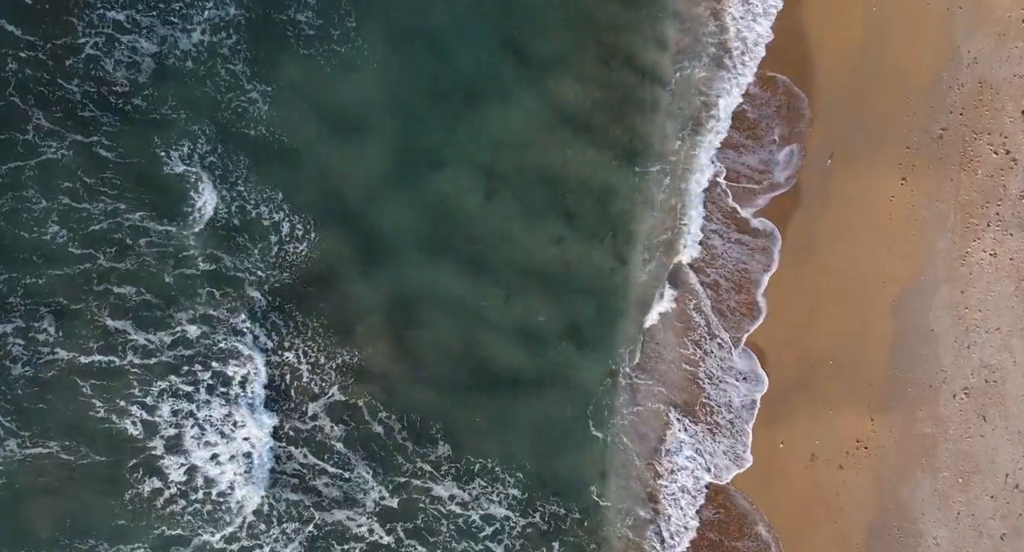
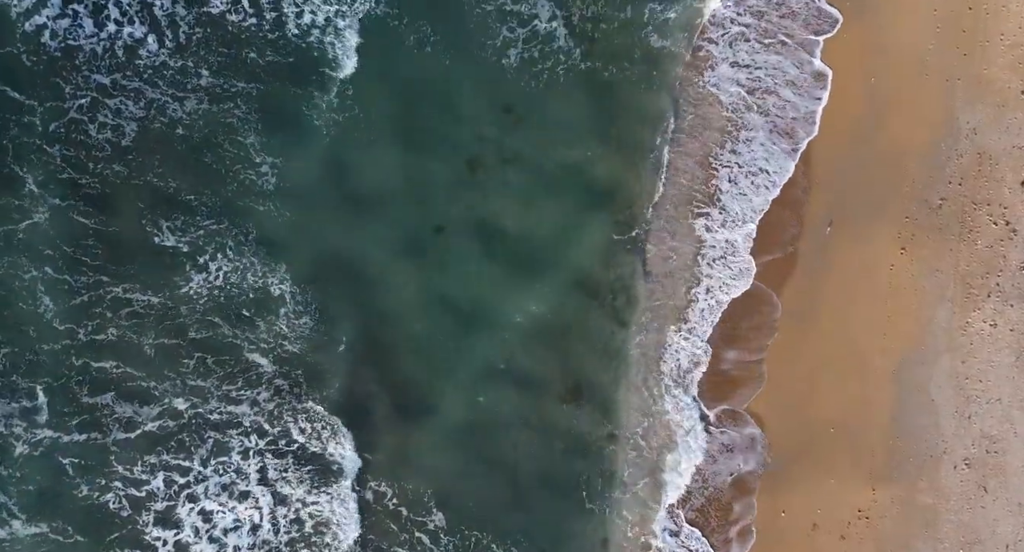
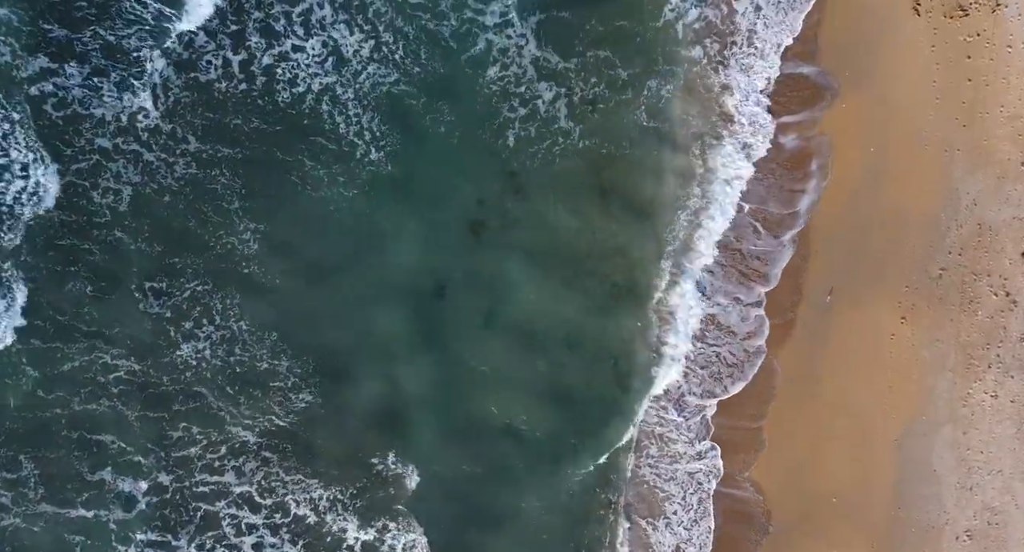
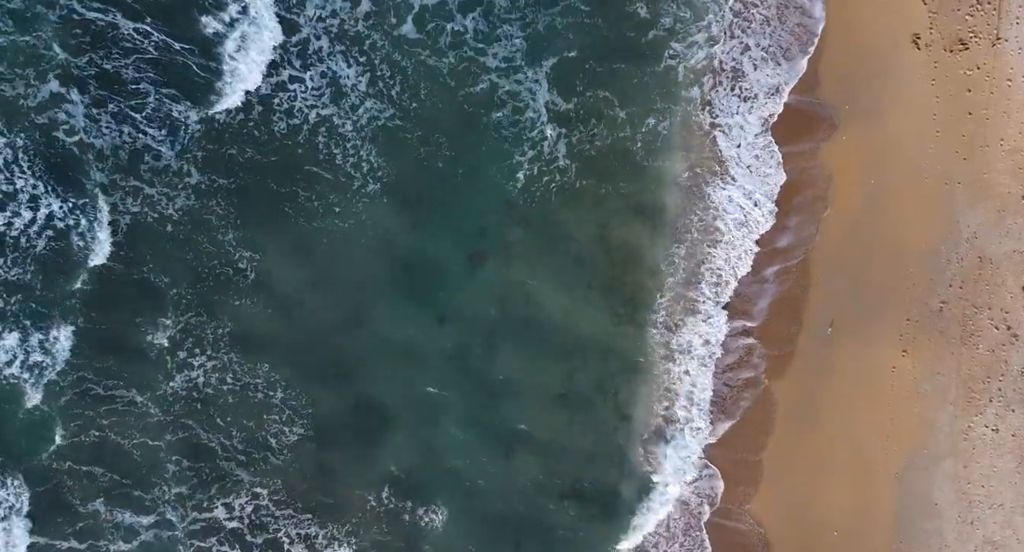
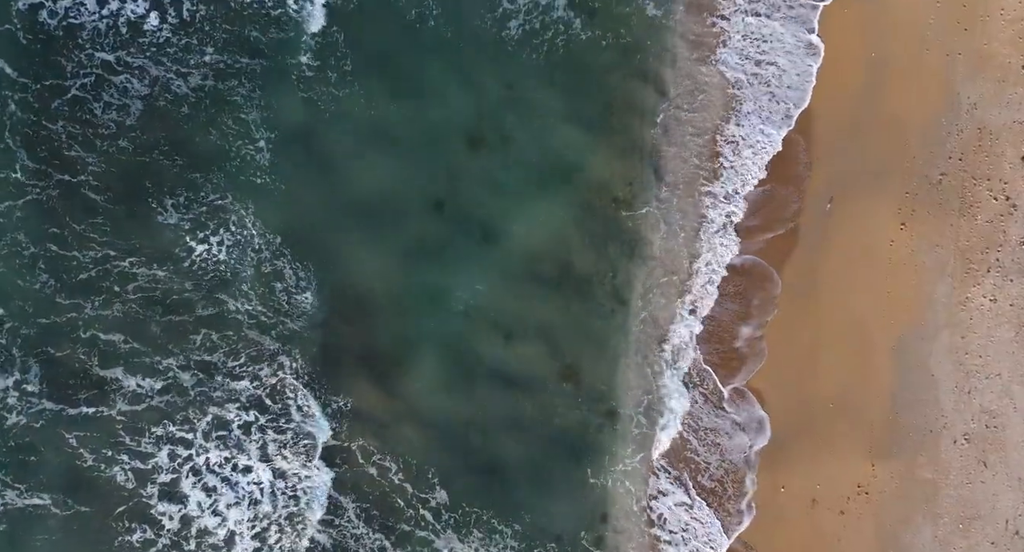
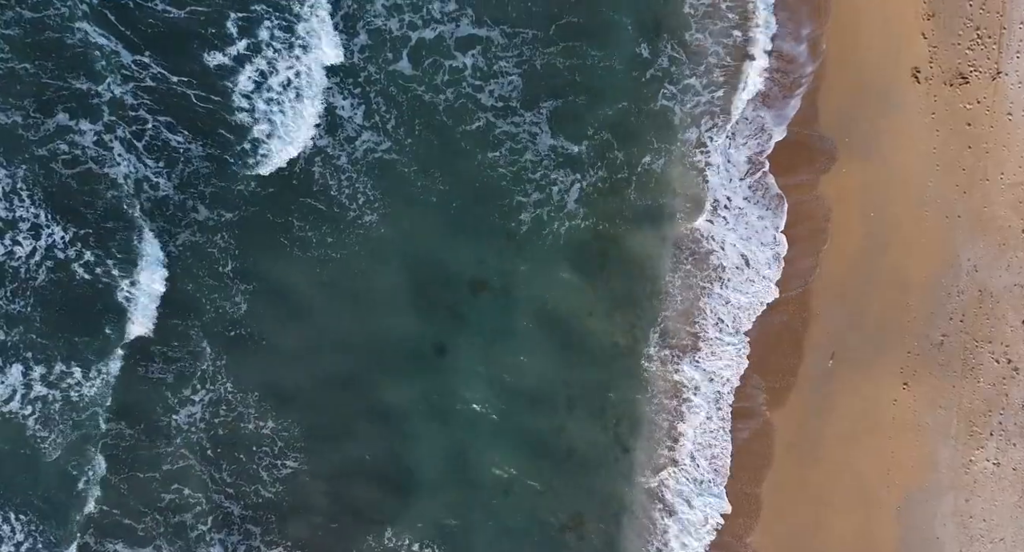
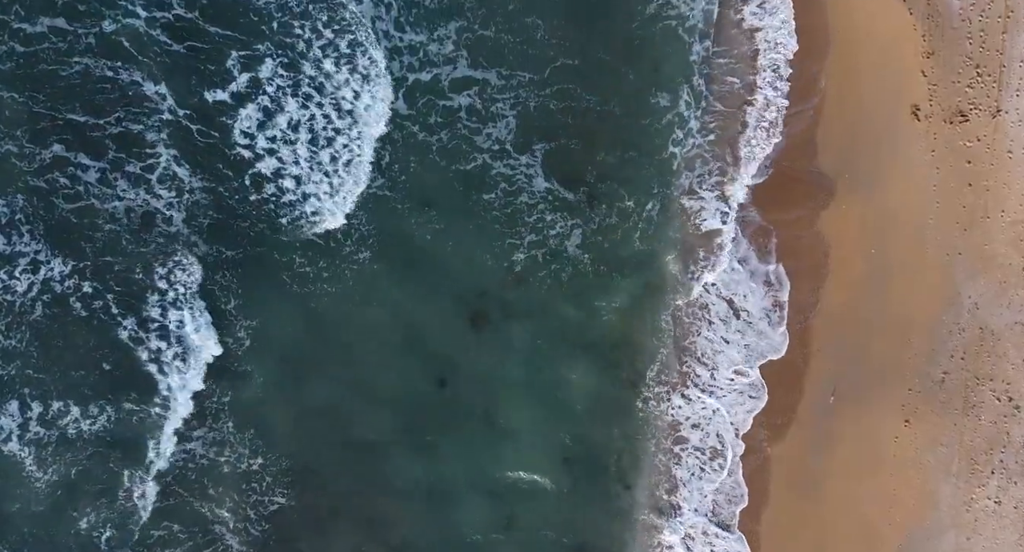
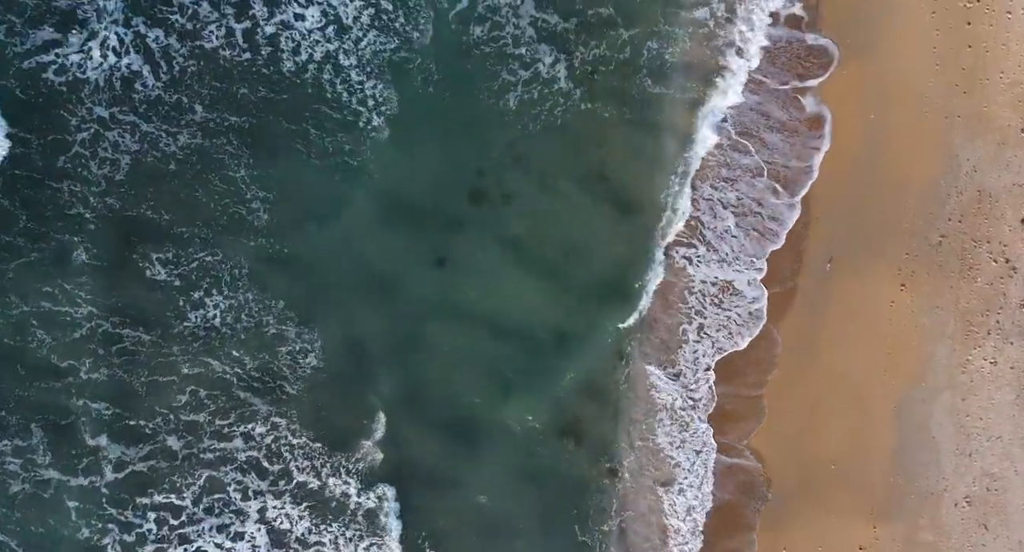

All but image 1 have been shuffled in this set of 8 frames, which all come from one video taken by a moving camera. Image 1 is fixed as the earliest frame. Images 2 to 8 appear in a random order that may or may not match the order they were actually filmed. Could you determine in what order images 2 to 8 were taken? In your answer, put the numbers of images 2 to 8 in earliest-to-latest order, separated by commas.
5, 2, 8, 3, 4, 6, 7
